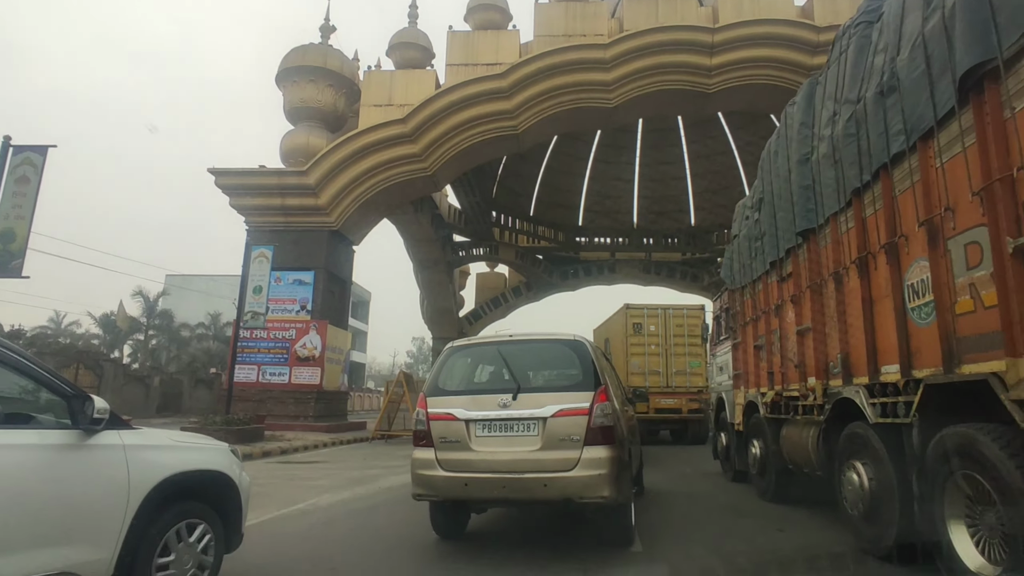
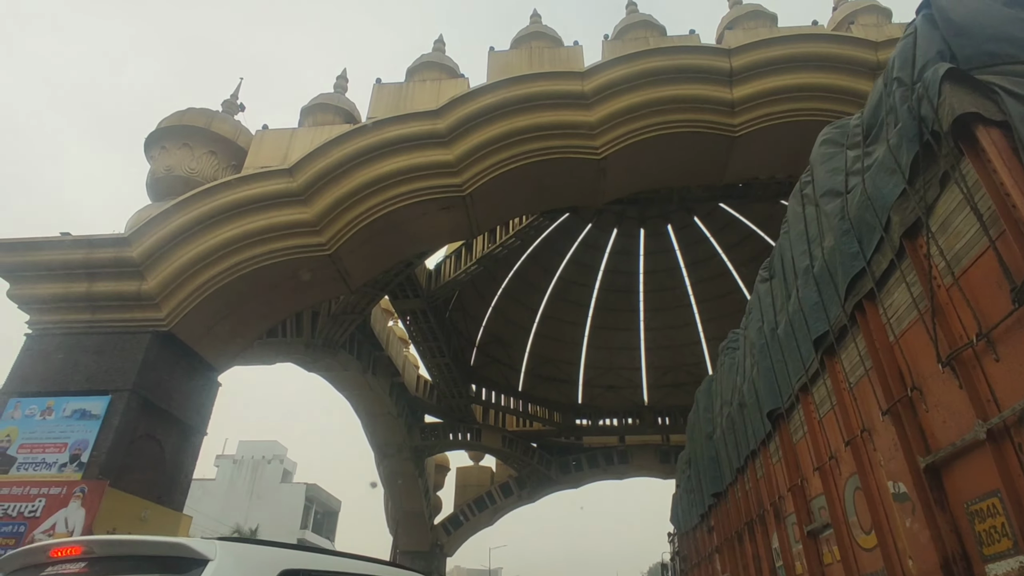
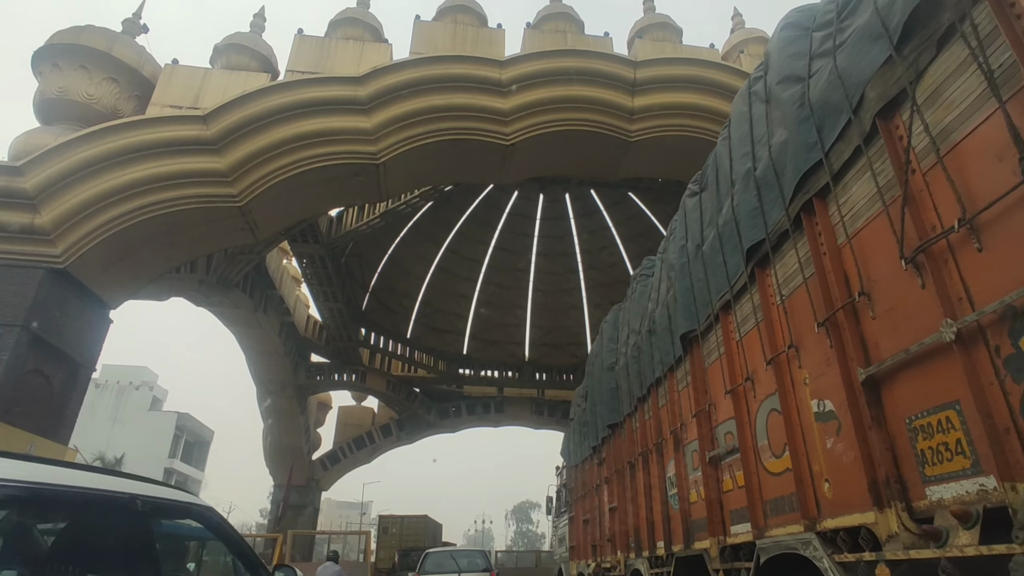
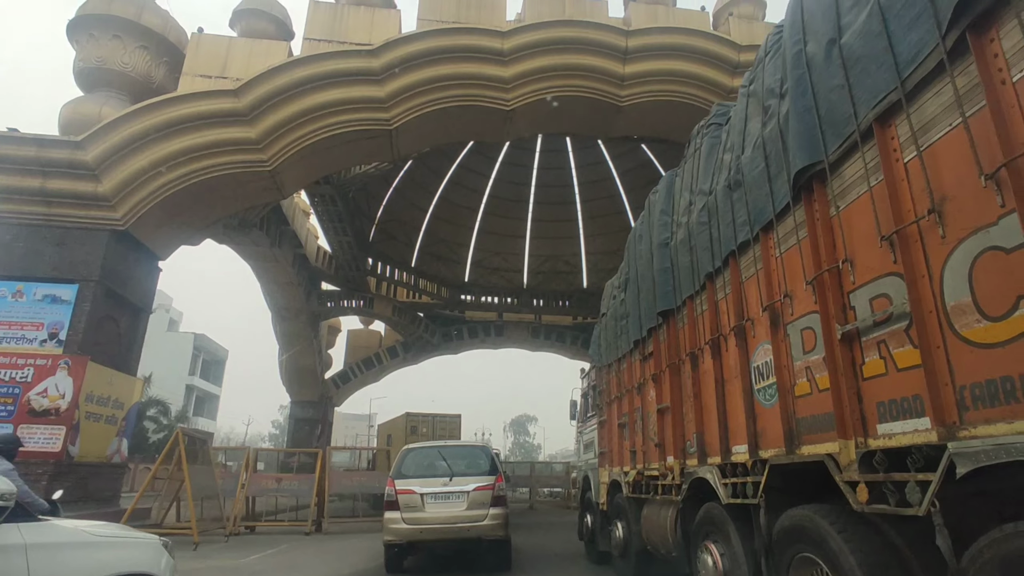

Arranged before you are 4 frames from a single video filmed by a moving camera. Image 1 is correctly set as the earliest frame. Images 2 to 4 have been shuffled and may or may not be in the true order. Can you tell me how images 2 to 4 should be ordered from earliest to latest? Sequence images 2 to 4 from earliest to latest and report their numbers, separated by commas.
4, 3, 2
